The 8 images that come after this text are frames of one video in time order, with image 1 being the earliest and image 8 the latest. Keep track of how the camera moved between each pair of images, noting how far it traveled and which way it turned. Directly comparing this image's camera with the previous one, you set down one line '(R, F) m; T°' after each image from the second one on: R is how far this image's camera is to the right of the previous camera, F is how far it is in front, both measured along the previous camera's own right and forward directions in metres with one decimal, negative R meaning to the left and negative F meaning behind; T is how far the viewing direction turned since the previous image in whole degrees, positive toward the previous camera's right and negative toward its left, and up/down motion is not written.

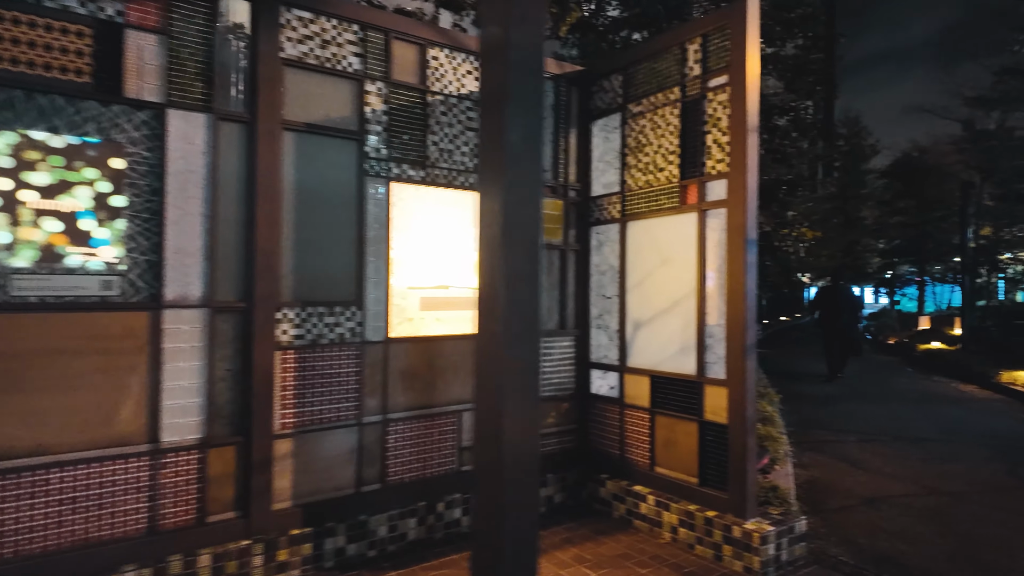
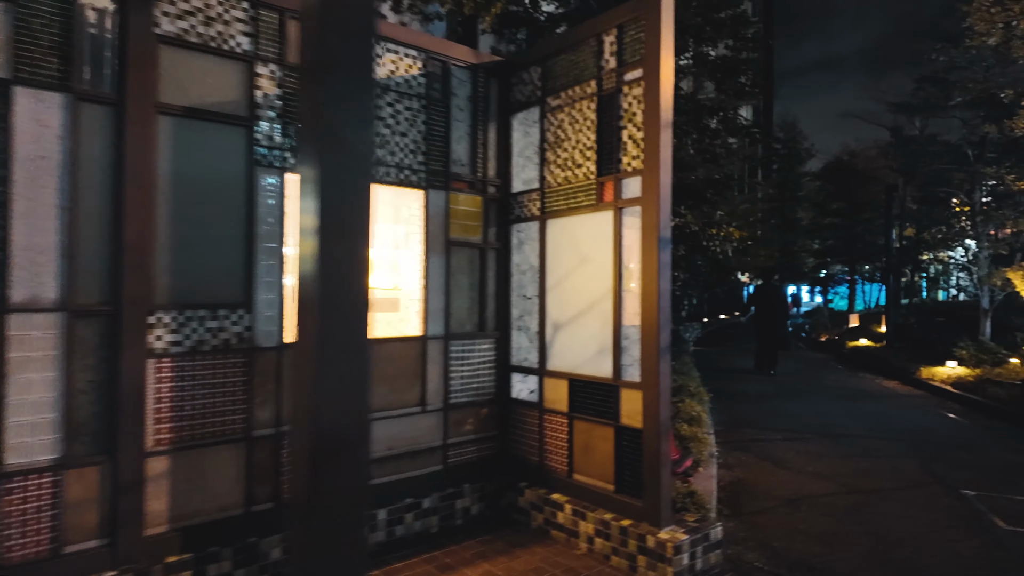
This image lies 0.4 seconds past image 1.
(+0.3, +0.3) m; +5°
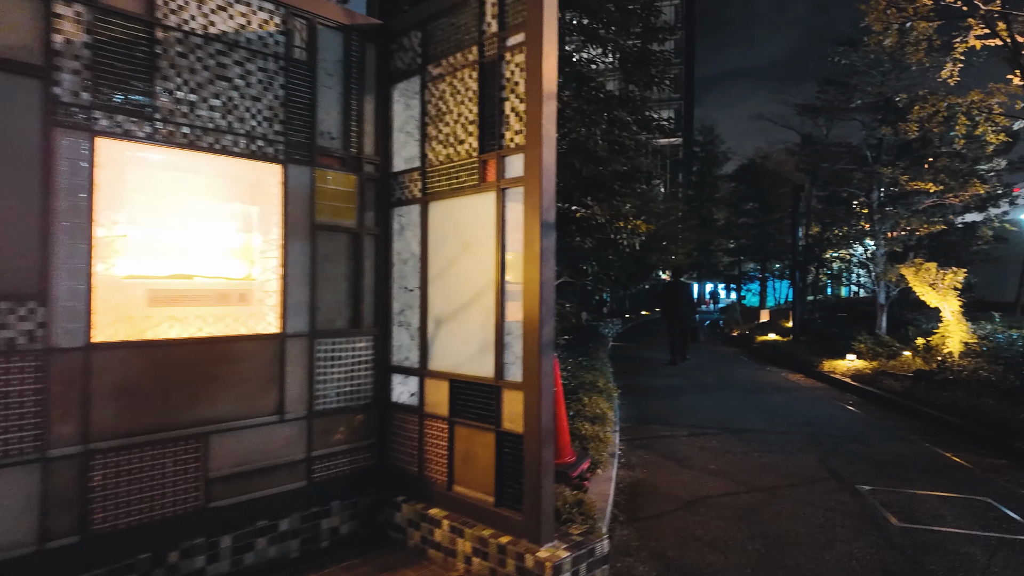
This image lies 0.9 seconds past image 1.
(+0.4, +0.5) m; +7°
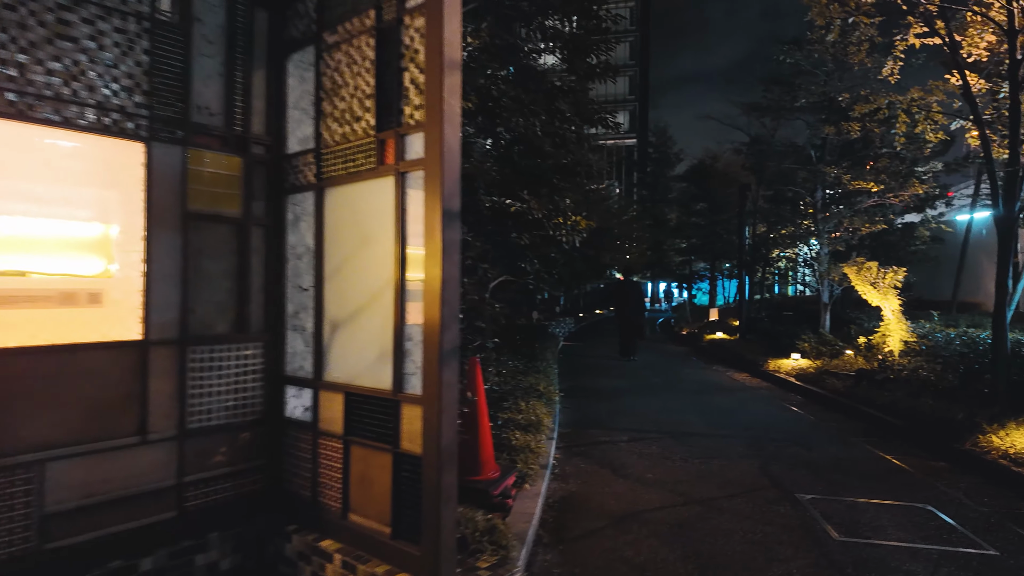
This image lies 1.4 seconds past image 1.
(+0.4, +0.5) m; +4°
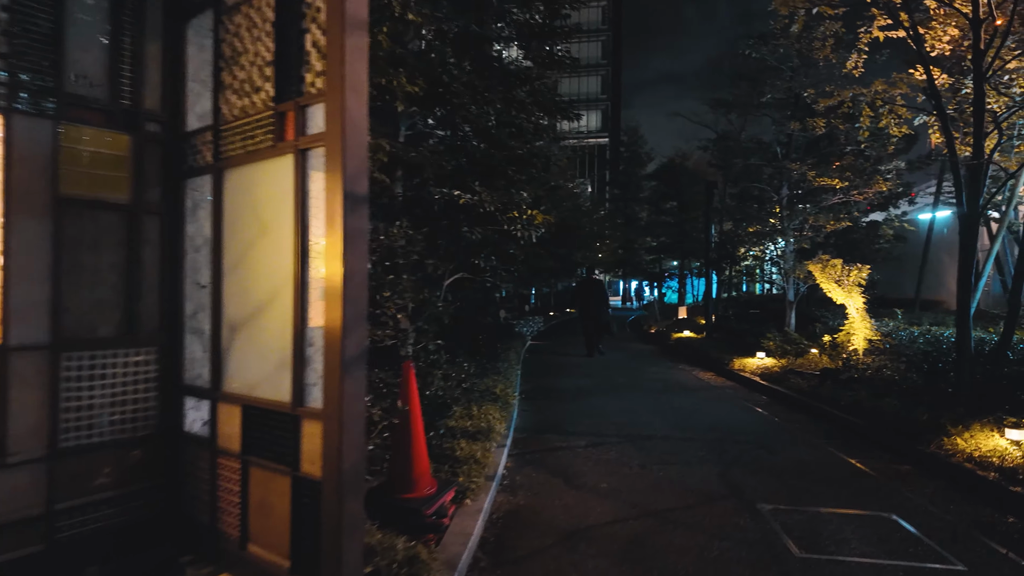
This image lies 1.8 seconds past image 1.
(+0.3, +0.4) m; +2°
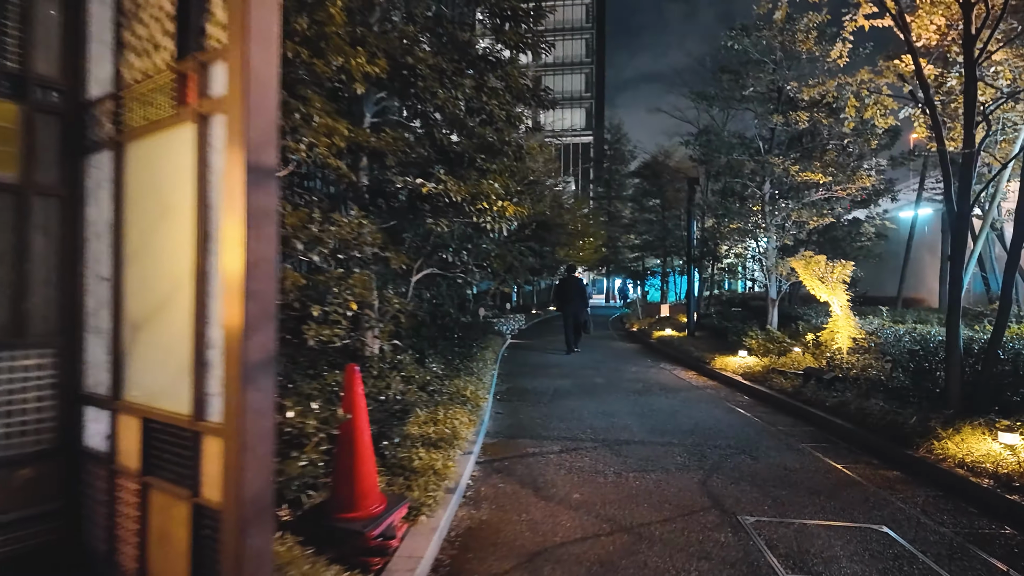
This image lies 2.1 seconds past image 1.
(+0.2, +0.5) m; +1°
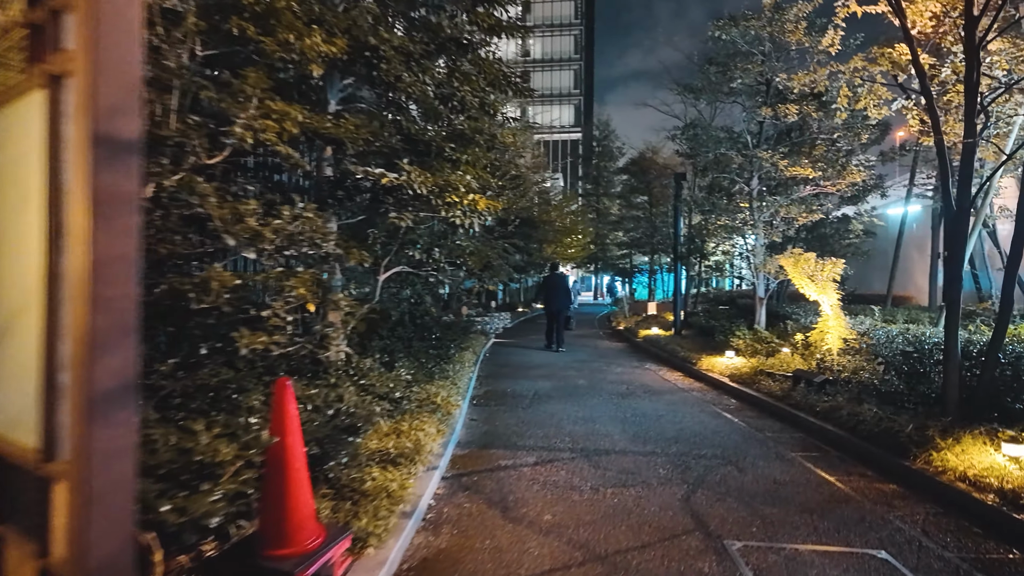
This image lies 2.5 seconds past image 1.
(+0.2, +0.5) m; +1°
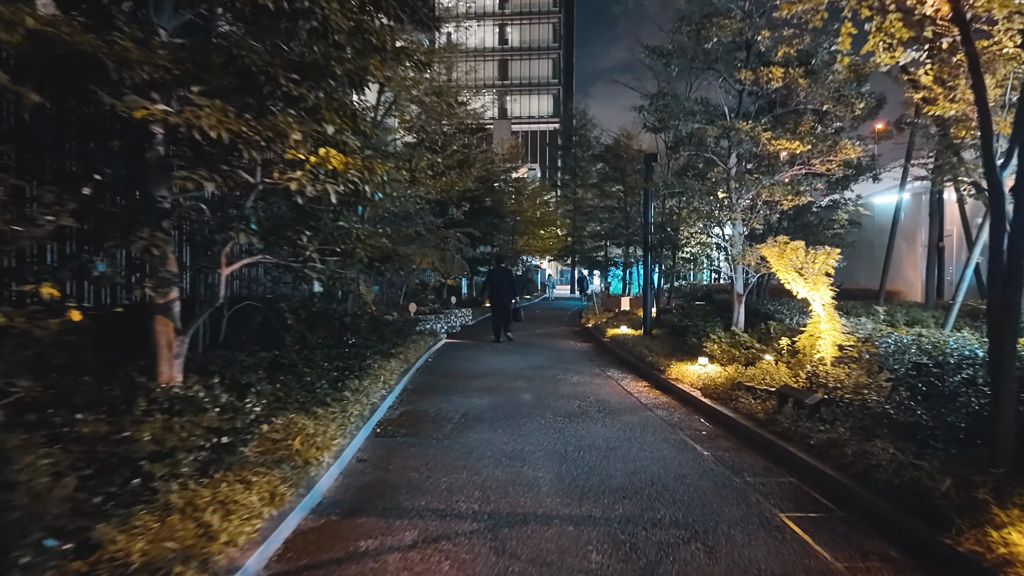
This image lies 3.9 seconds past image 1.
(+0.9, +2.1) m; +2°
